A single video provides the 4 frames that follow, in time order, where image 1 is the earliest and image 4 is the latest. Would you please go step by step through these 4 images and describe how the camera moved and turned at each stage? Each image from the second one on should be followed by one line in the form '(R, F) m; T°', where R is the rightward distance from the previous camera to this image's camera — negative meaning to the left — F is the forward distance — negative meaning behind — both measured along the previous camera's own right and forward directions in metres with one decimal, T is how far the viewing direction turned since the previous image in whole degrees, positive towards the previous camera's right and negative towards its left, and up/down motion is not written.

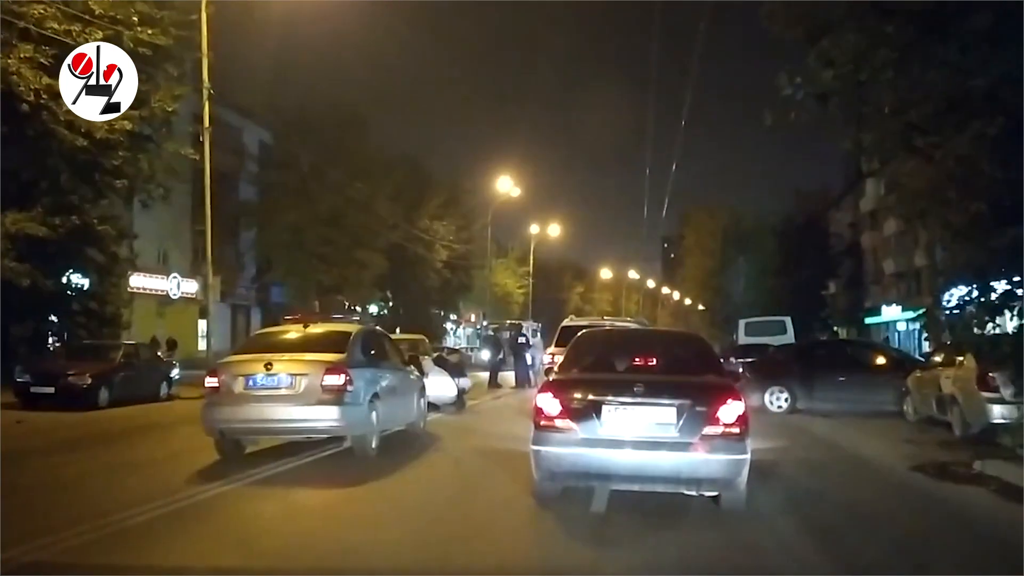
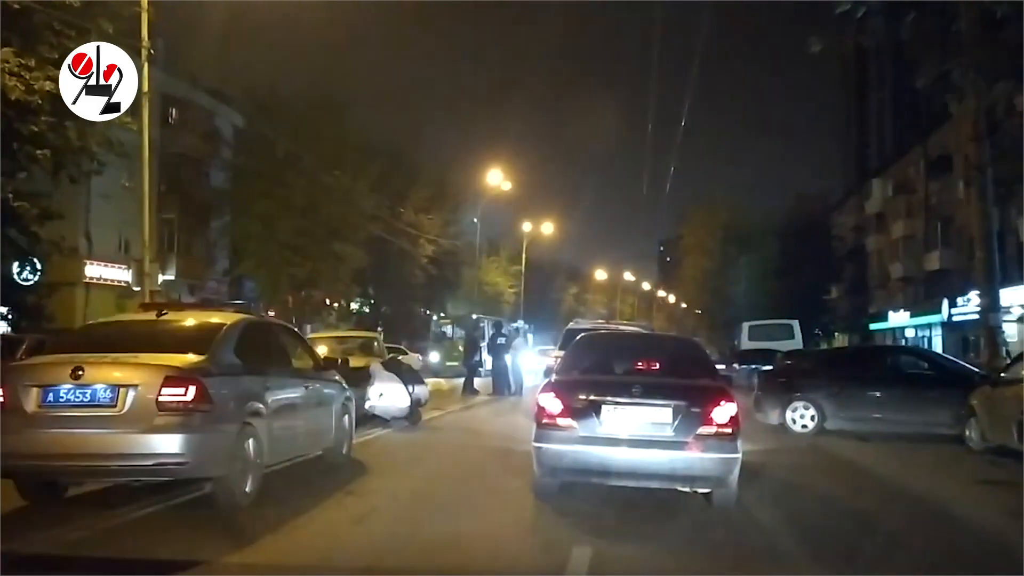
(+0.3, +2.7) m; 0°
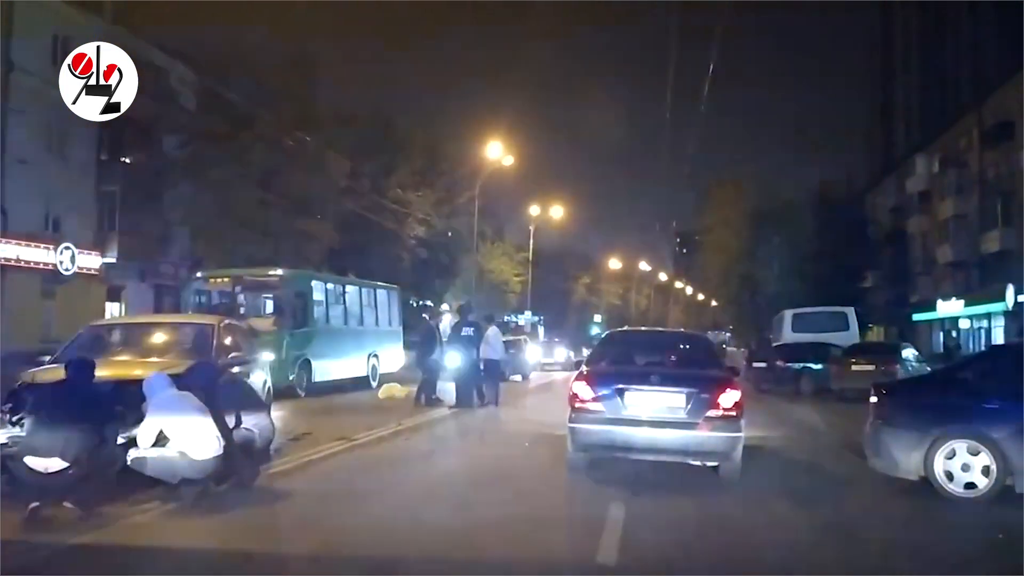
(+0.5, +5.6) m; -1°
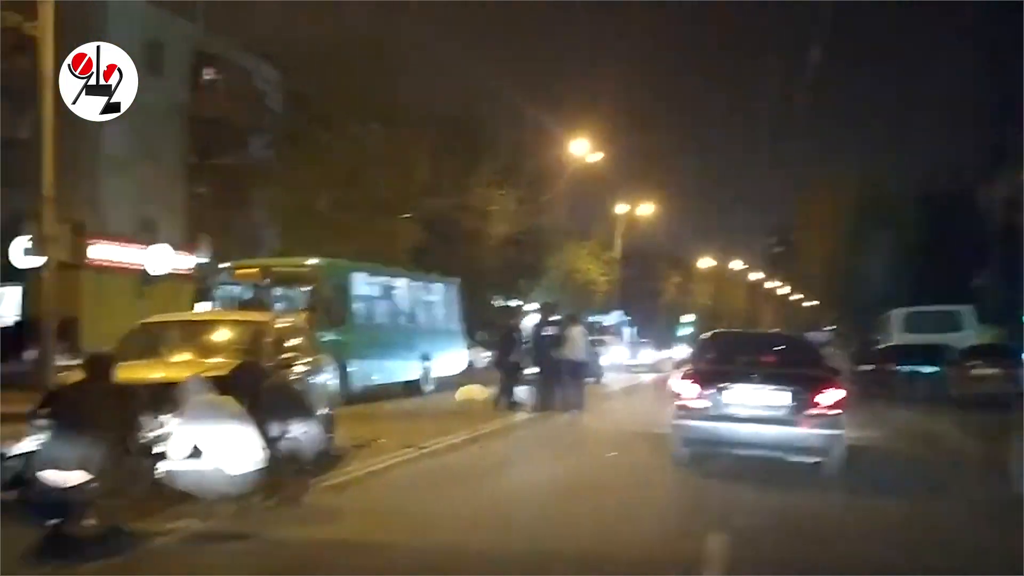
(+0.1, +0.7) m; -4°
